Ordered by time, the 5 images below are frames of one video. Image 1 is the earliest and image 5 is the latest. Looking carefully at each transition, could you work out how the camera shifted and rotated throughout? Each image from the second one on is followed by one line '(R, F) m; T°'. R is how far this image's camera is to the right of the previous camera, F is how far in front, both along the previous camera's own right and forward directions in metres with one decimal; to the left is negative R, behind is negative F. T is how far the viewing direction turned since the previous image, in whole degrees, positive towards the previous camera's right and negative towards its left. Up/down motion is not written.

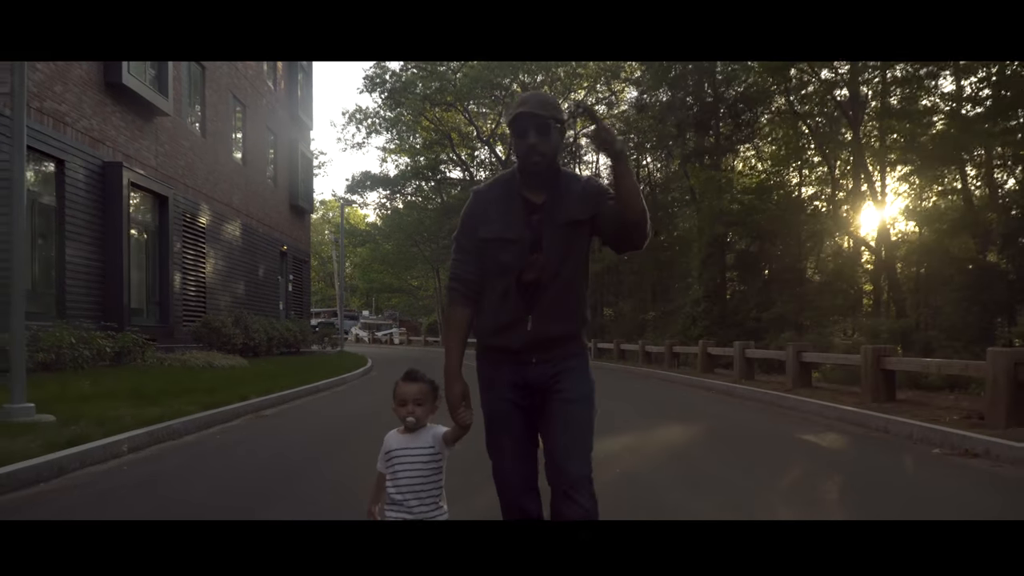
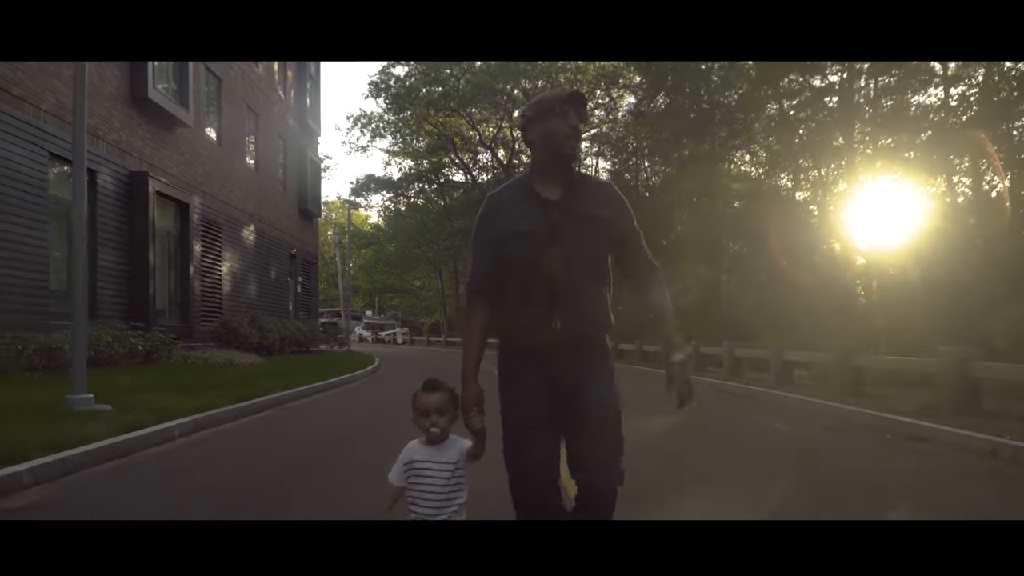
(+0.5, -0.2) m; -4°
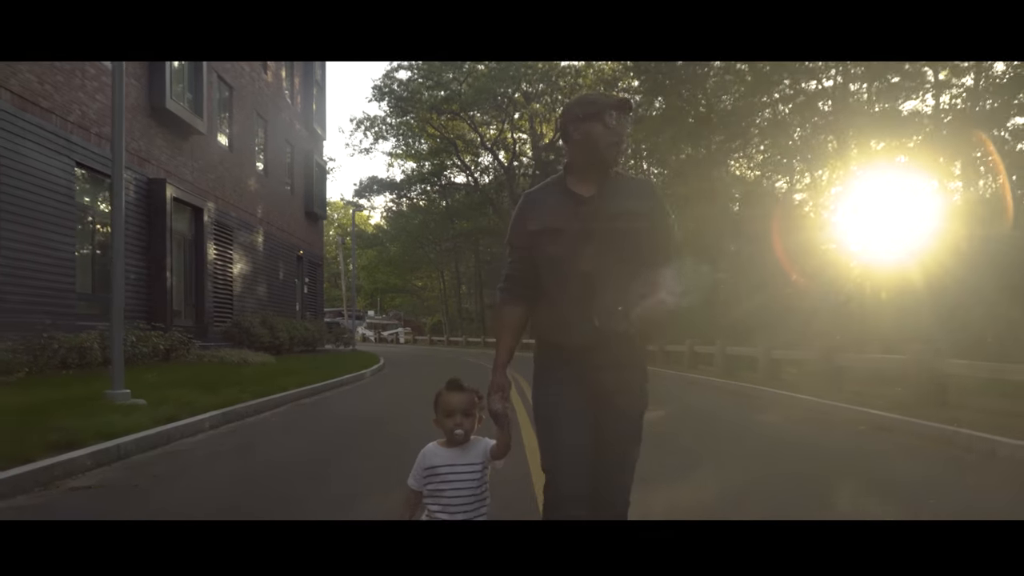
(+0.3, -0.1) m; -3°
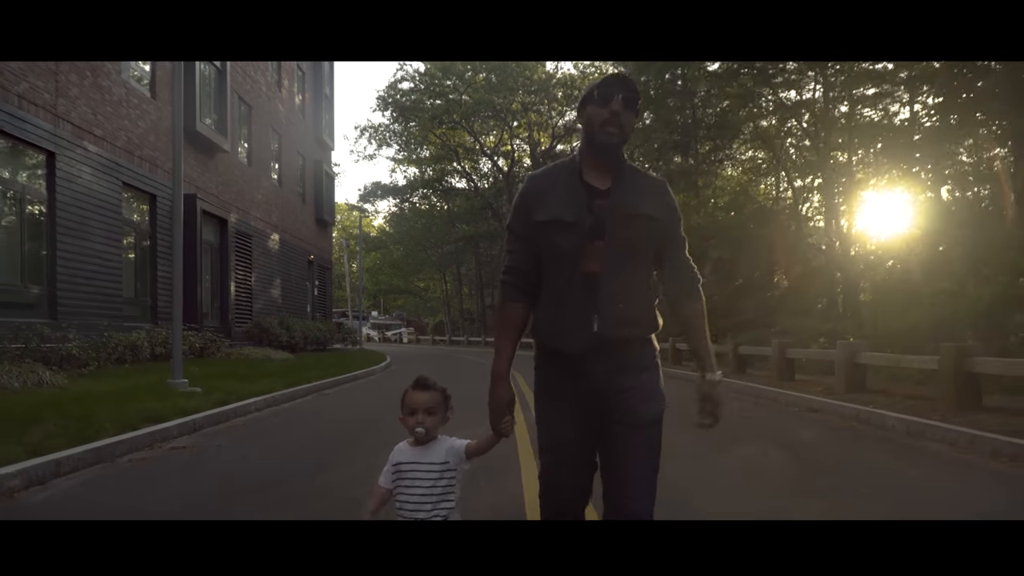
(+0.7, -0.3) m; -5°
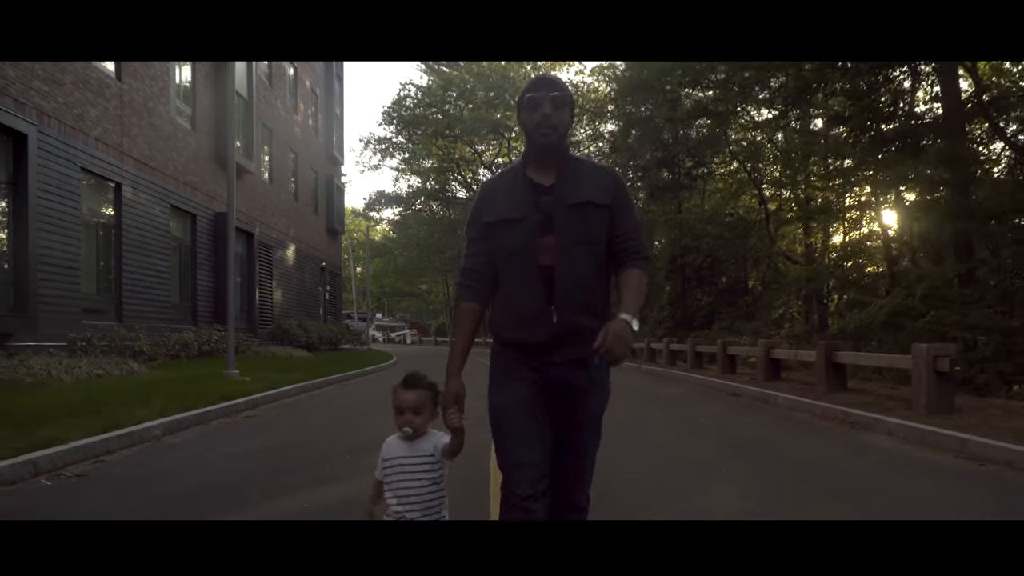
(+0.8, -0.4) m; -5°
